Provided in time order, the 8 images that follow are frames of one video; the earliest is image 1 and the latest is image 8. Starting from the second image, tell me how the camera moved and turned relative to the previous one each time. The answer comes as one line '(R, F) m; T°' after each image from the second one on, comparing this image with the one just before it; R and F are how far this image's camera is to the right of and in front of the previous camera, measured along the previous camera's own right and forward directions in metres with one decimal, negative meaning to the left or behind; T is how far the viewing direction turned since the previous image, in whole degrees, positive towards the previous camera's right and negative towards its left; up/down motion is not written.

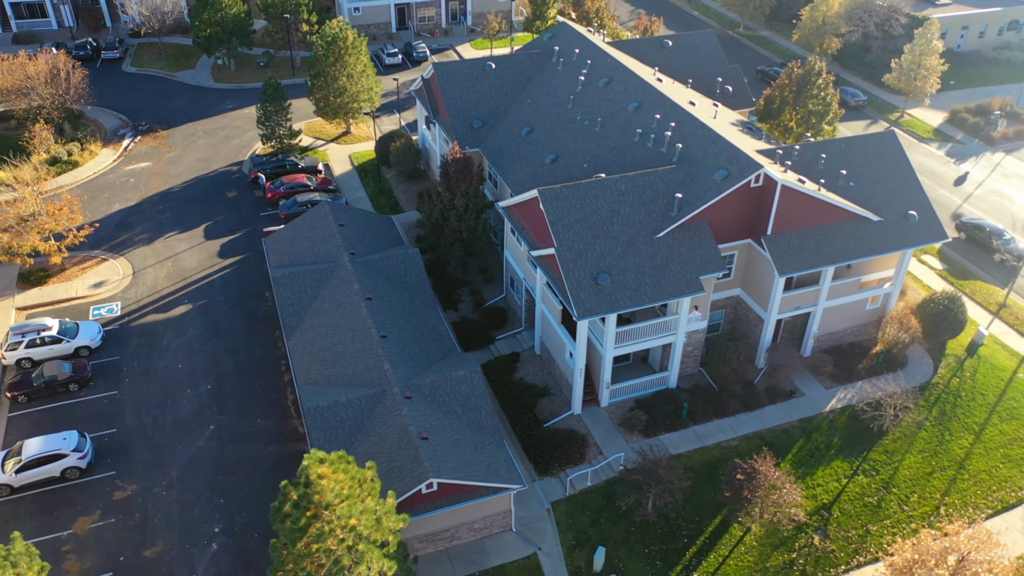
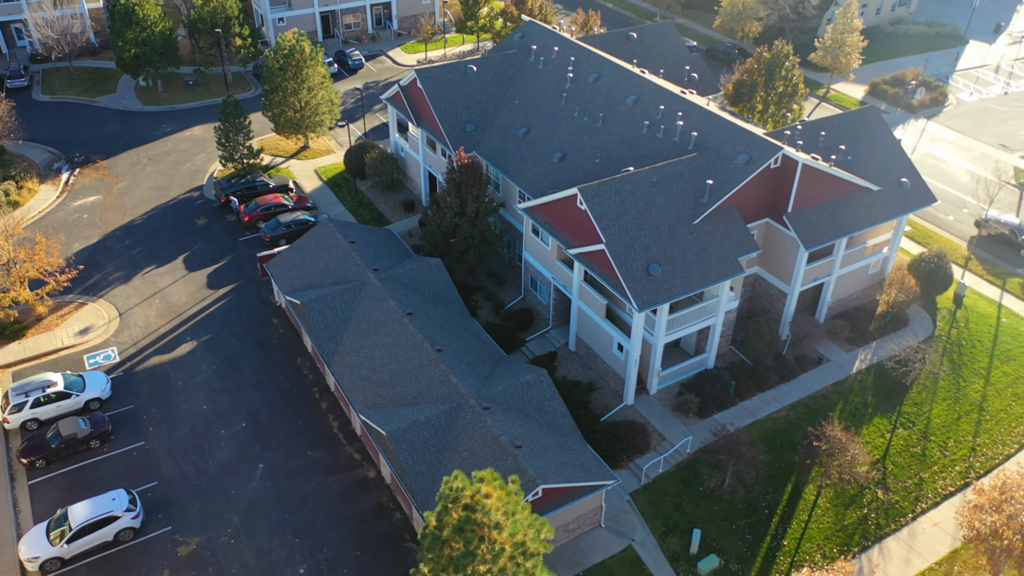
(-6.1, +0.5) m; +8°
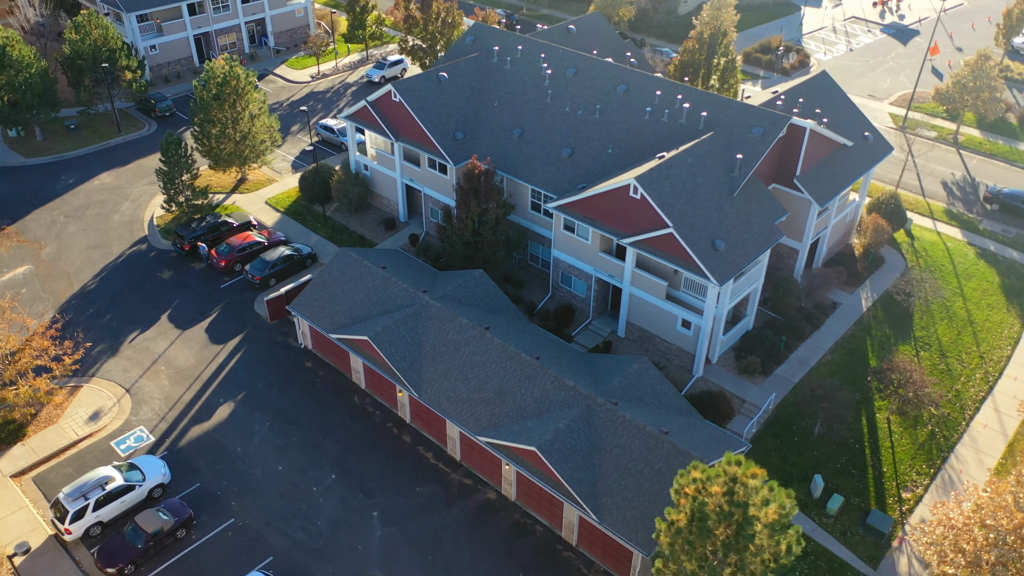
(-9.9, +1.2) m; +14°
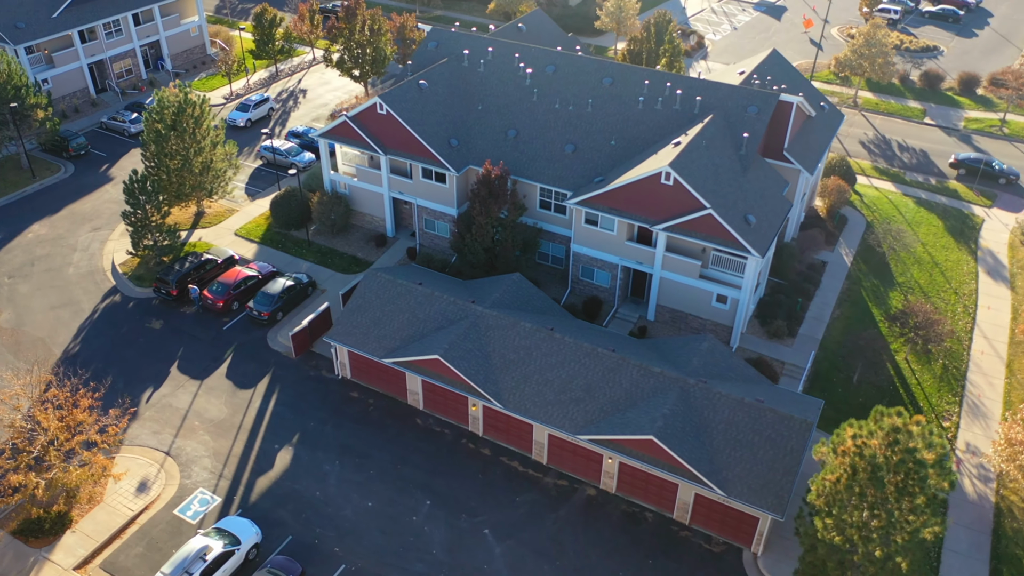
(-7.9, +0.7) m; +11°
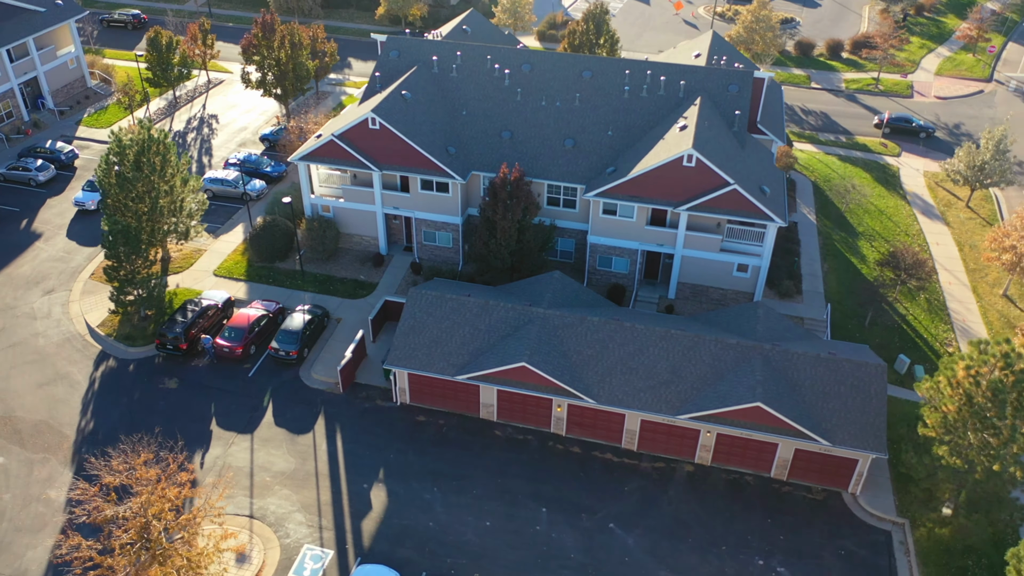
(-8.7, +0.9) m; +12°
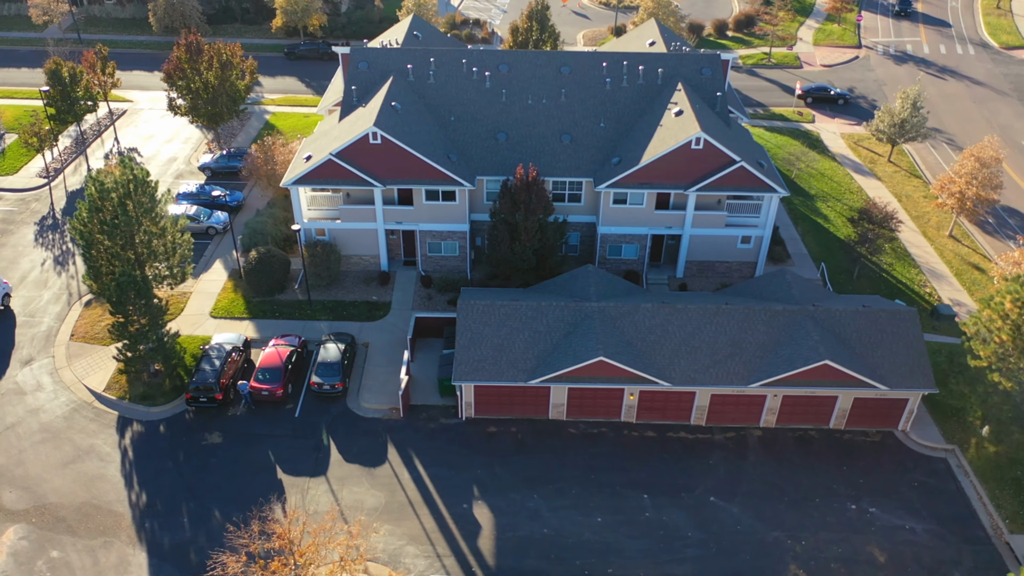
(-8.0, +0.8) m; +11°
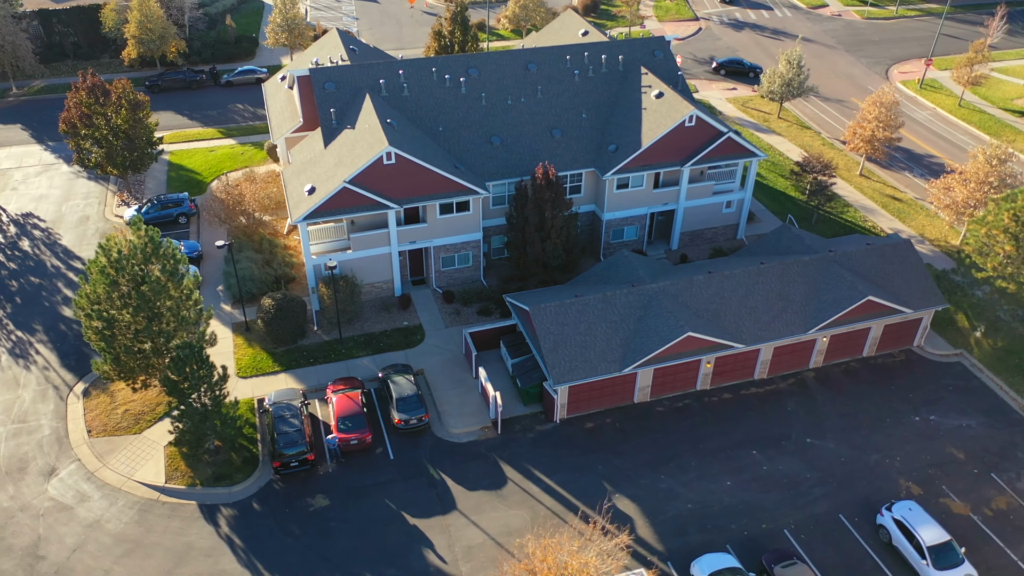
(-10.7, +1.4) m; +15°
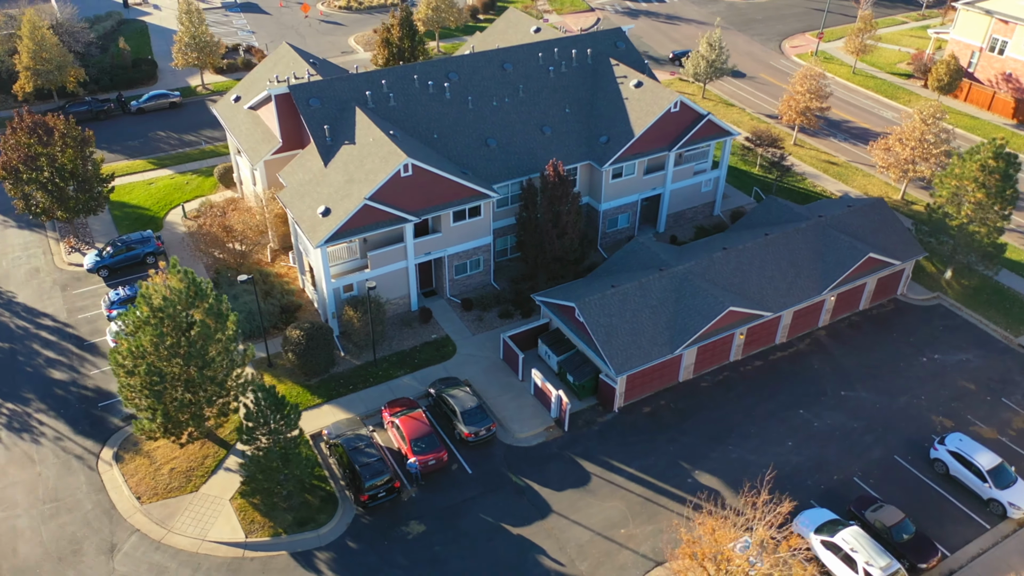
(-7.2, +0.7) m; +10°
